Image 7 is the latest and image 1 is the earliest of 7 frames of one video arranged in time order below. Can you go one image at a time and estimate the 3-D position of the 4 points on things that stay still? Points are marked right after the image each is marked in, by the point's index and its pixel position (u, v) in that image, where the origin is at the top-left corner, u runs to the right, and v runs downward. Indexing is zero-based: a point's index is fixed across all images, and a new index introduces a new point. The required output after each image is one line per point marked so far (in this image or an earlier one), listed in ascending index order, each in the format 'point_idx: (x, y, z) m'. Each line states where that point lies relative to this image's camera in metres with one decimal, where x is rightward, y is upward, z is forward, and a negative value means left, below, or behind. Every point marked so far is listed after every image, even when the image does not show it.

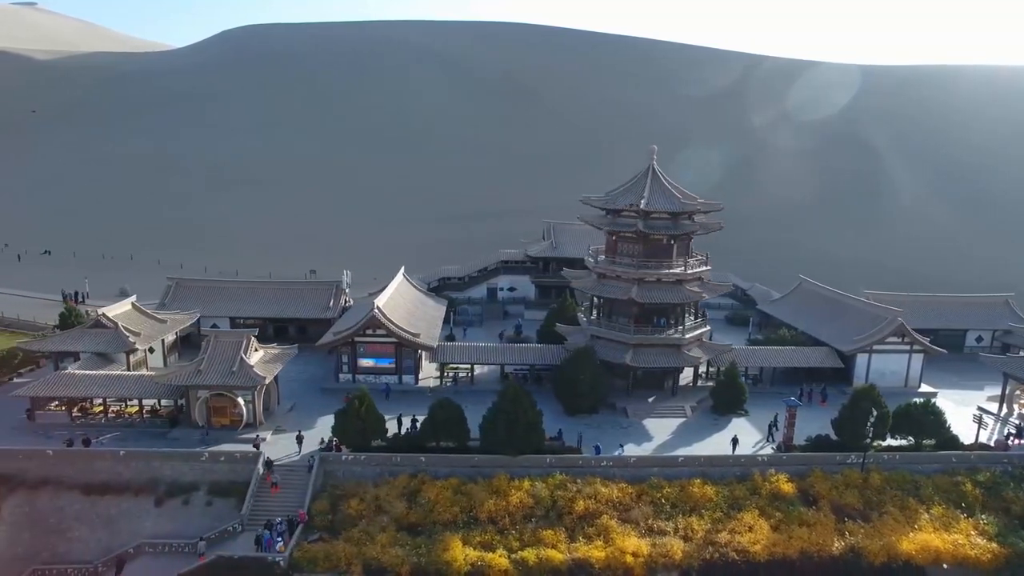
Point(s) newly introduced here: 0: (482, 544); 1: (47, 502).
0: (-0.7, -6.8, +18.1) m
1: (-13.6, -6.2, +19.9) m
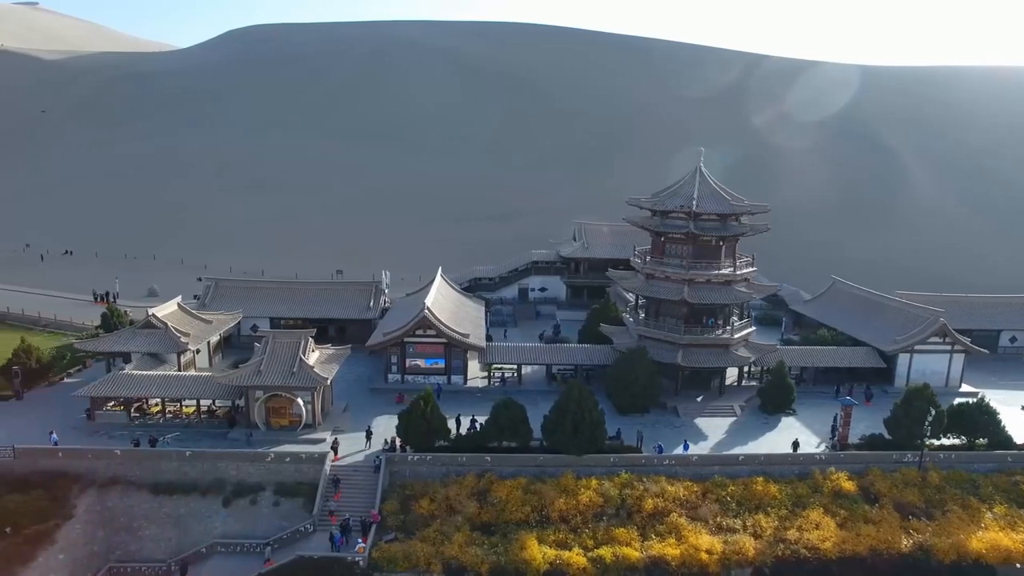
0: (+1.2, -6.8, +18.3) m
1: (-11.6, -6.3, +20.0) m
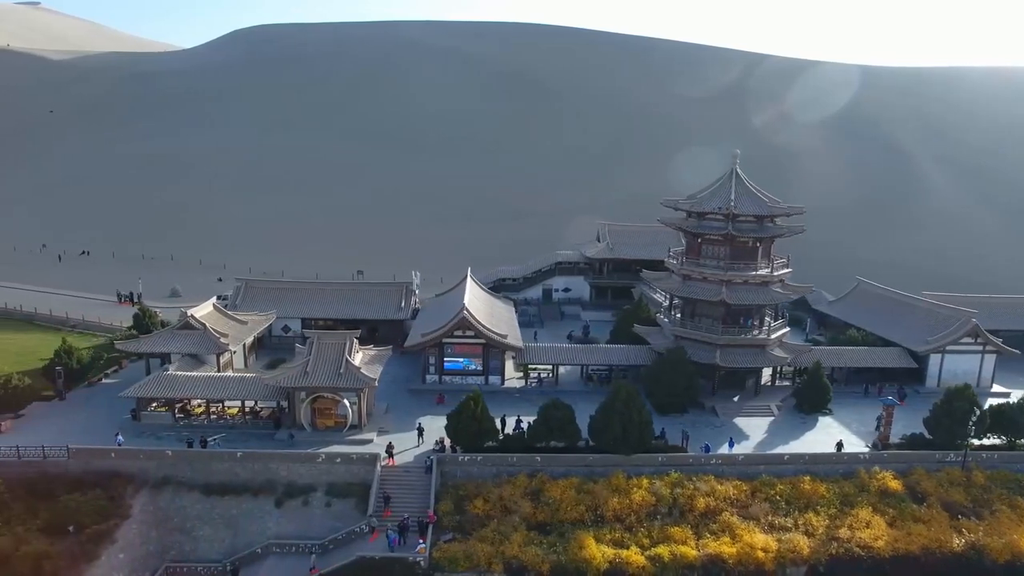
0: (+2.7, -6.9, +18.4) m
1: (-10.1, -6.3, +20.1) m
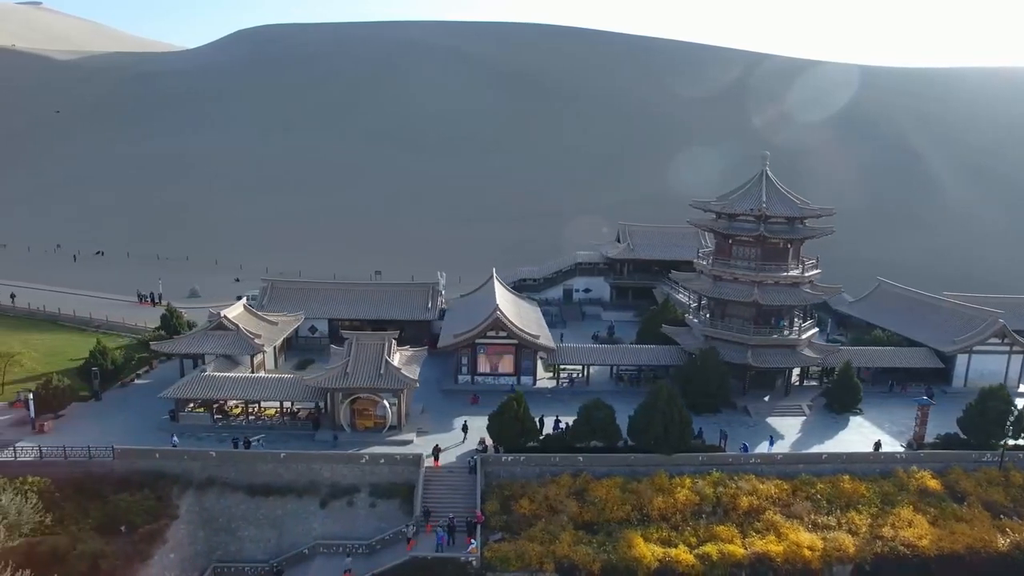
0: (+4.1, -6.9, +18.5) m
1: (-8.8, -6.3, +20.2) m
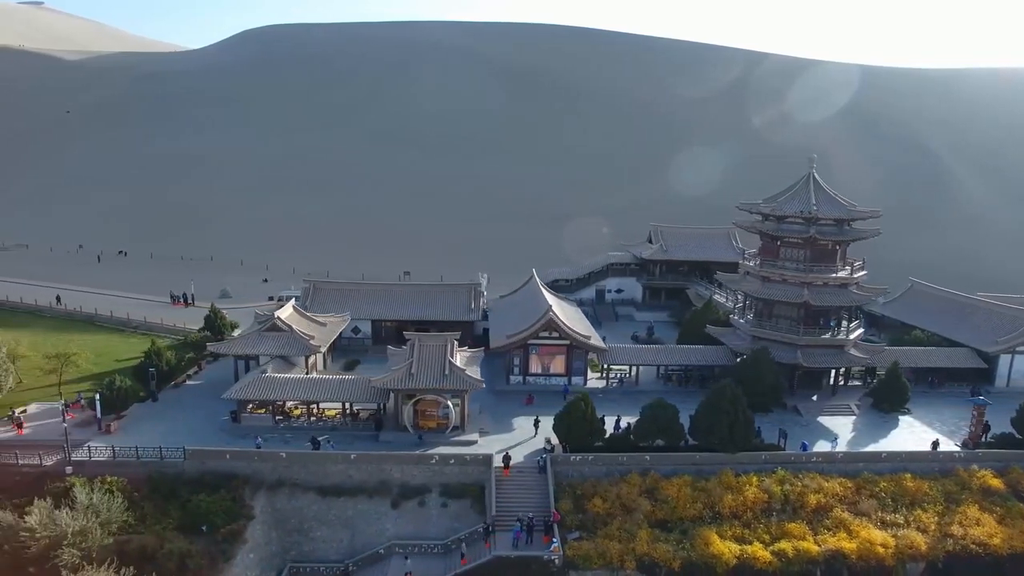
0: (+6.2, -6.9, +18.8) m
1: (-6.7, -6.4, +20.4) m
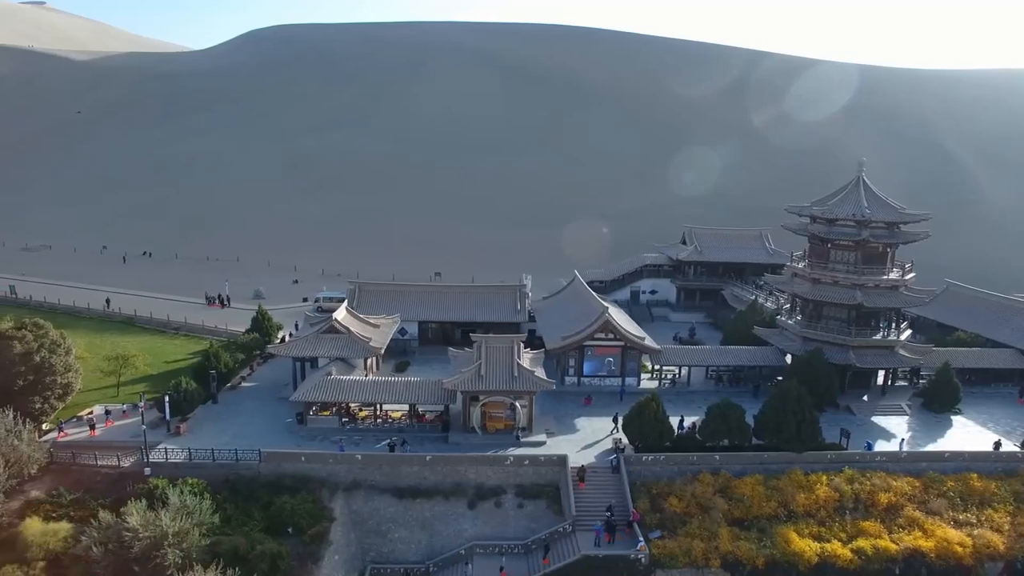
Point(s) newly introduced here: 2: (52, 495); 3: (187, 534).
0: (+8.4, -7.0, +19.1) m
1: (-4.4, -6.5, +20.6) m
2: (-13.1, -5.9, +19.3) m
3: (-8.1, -6.1, +16.9) m
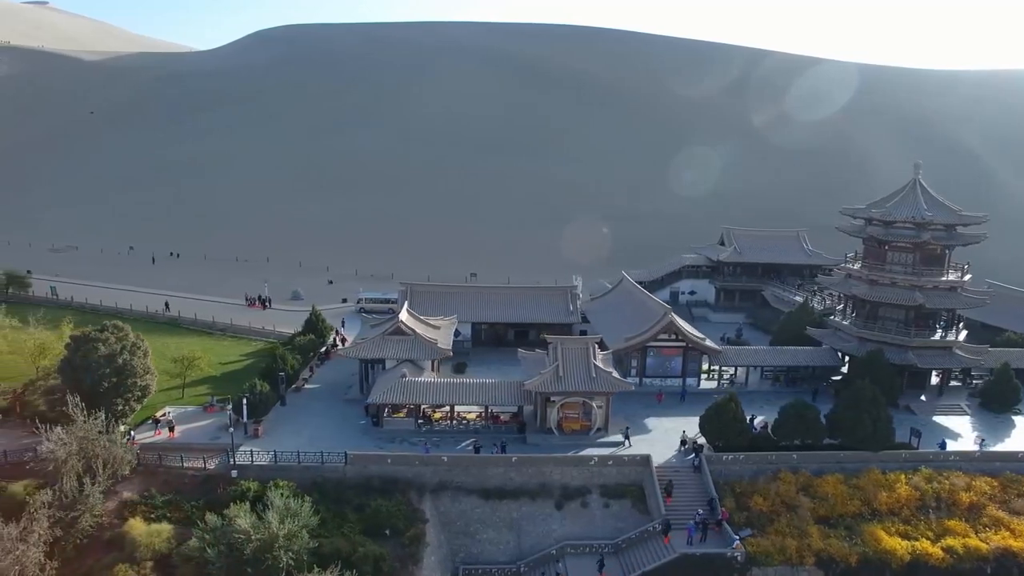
0: (+11.1, -7.1, +19.3) m
1: (-1.8, -6.5, +20.8) m
2: (-10.5, -5.9, +19.4) m
3: (-5.5, -6.2, +17.0) m
